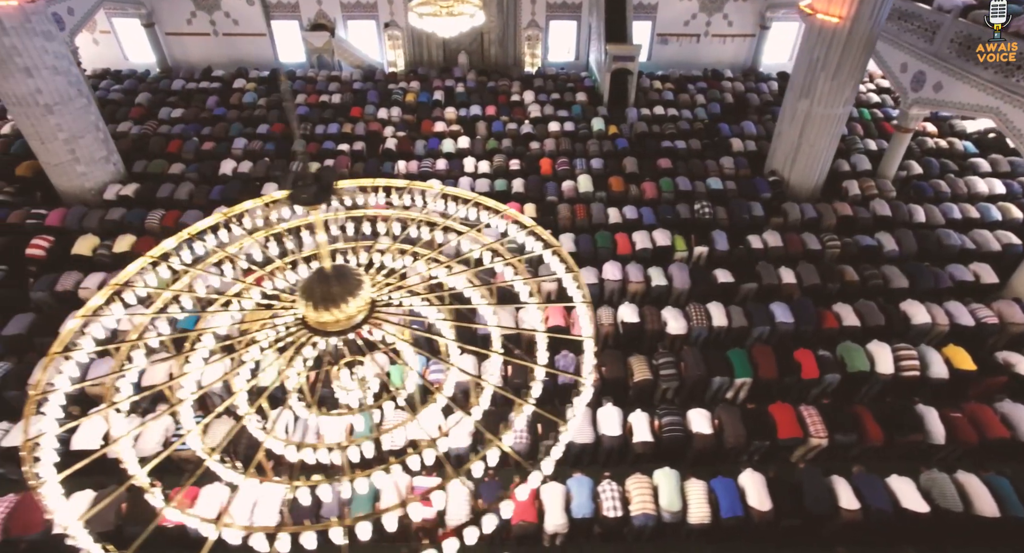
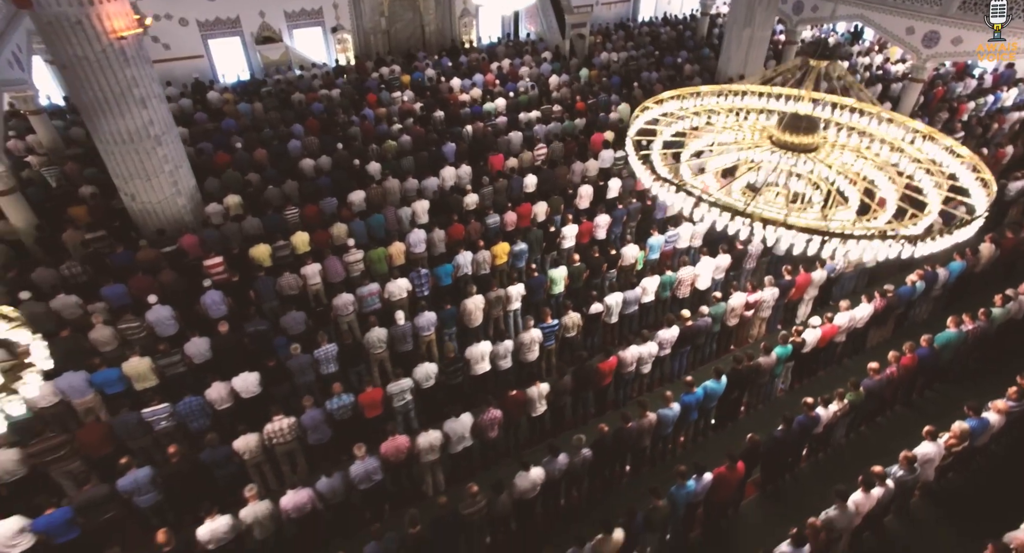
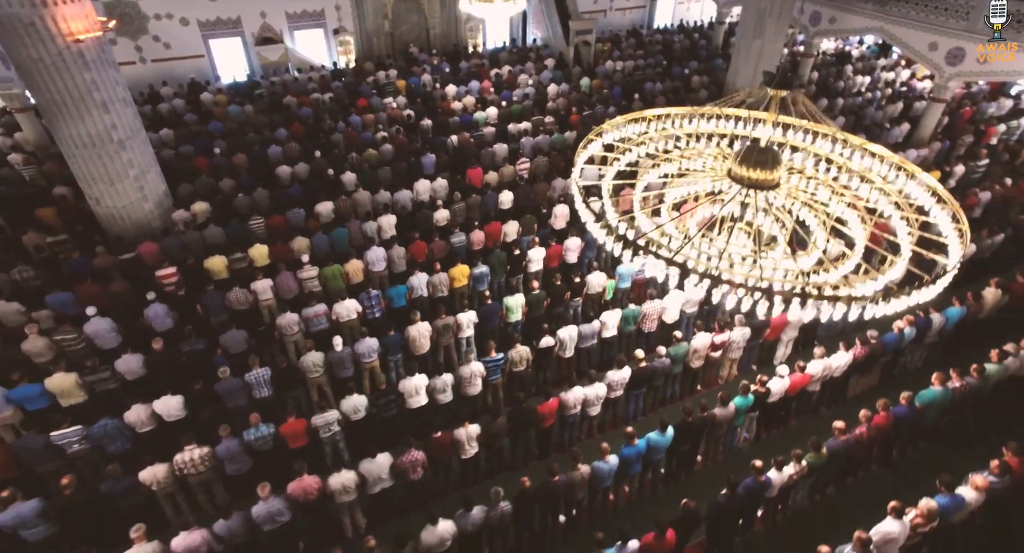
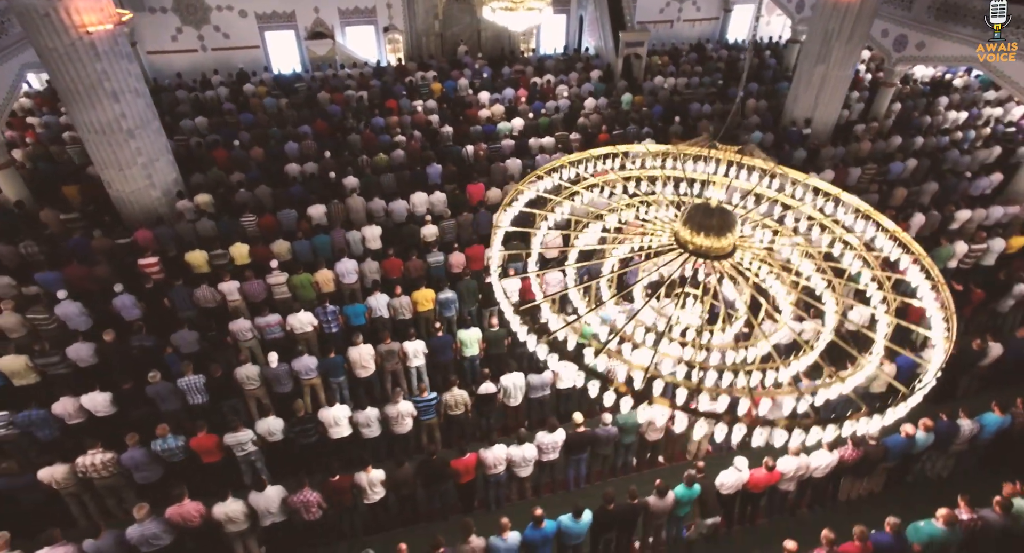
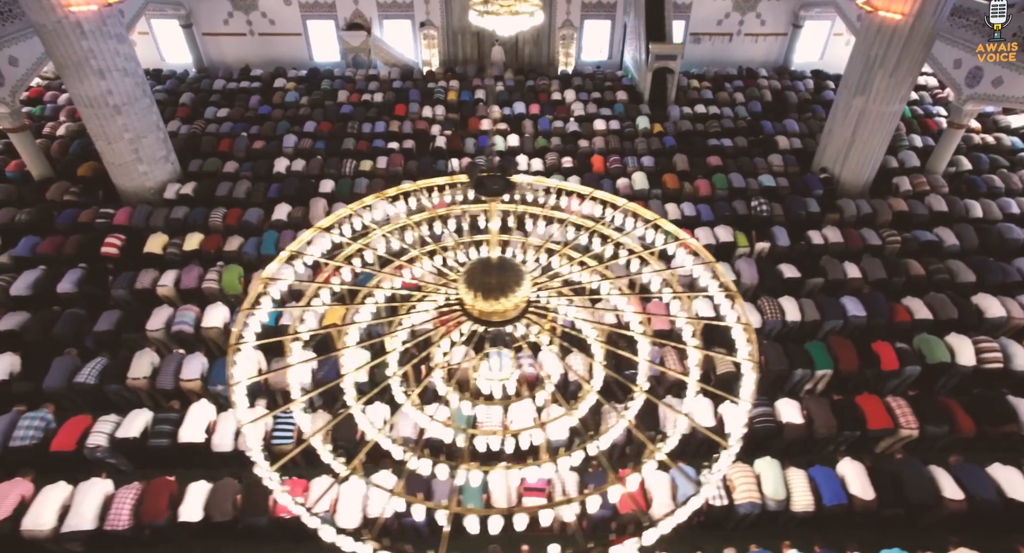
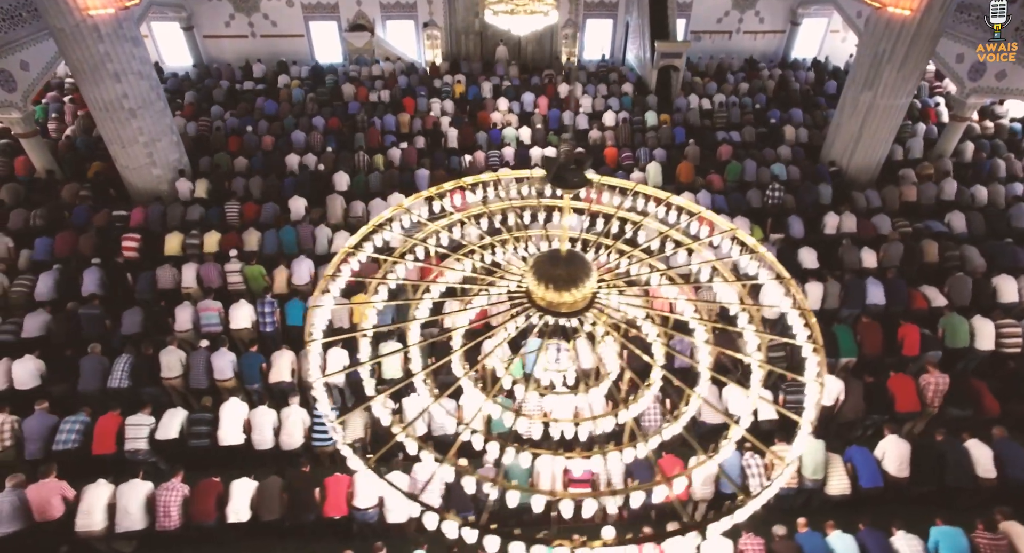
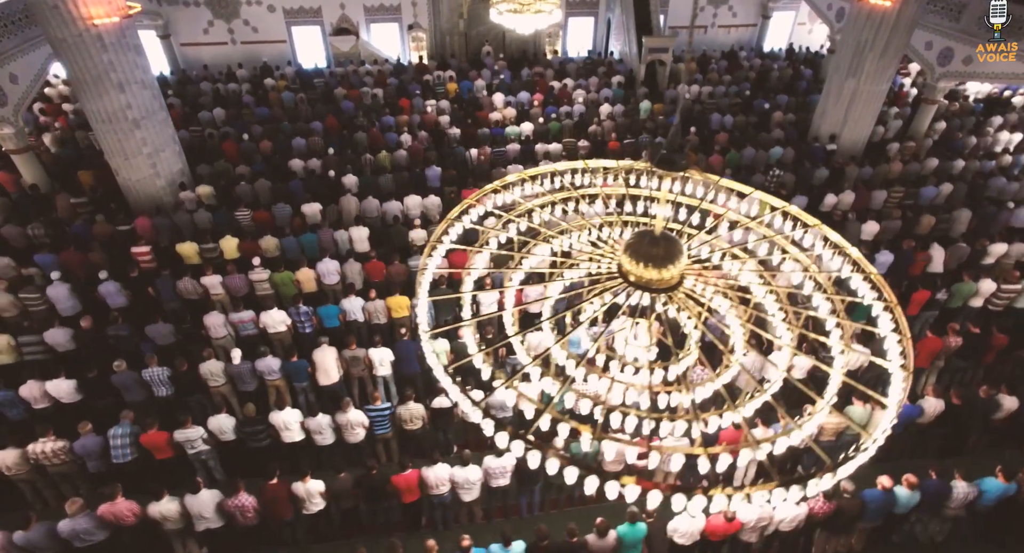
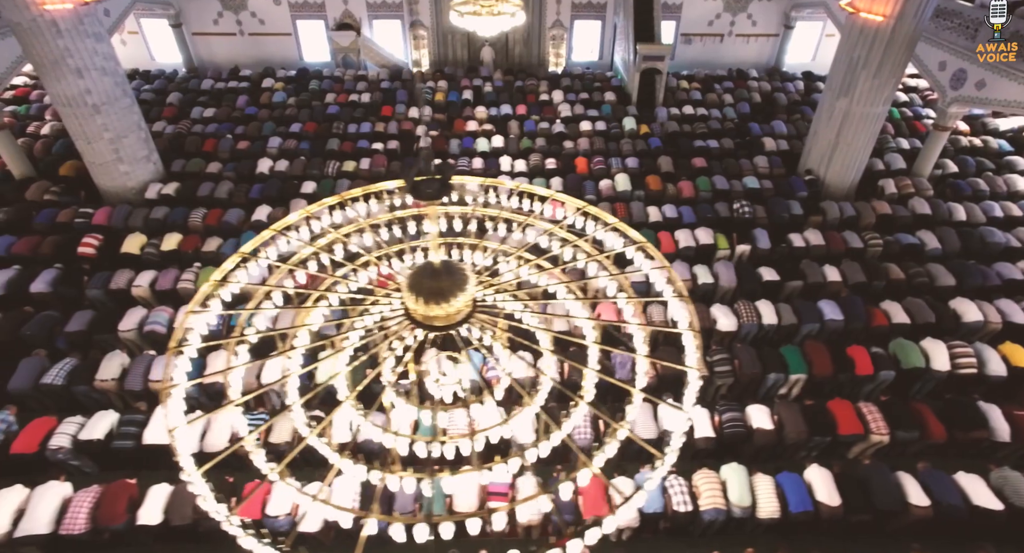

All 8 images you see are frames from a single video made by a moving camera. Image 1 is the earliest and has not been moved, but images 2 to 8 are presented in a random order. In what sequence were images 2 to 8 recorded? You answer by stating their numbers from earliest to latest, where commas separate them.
8, 5, 6, 7, 4, 3, 2
